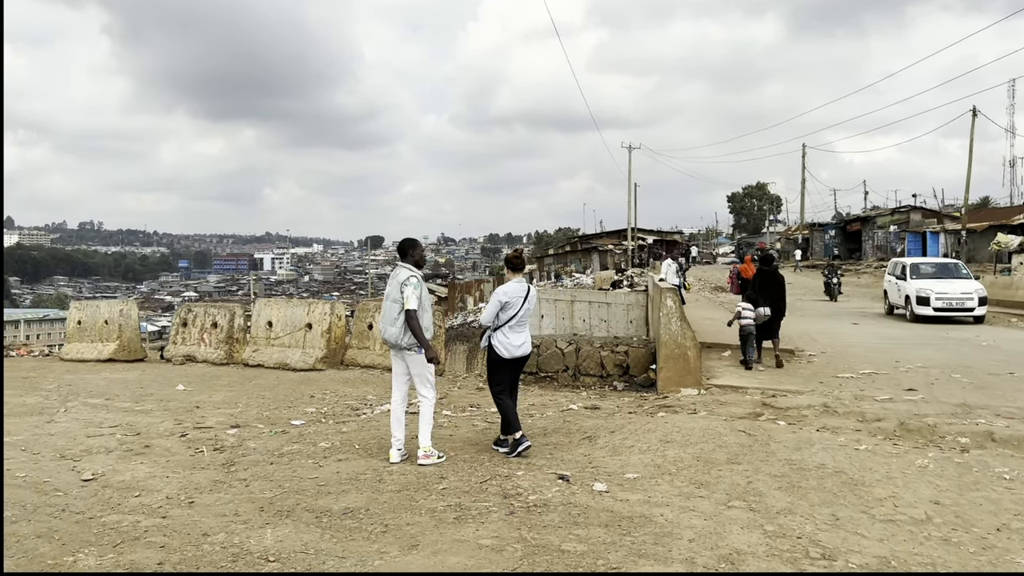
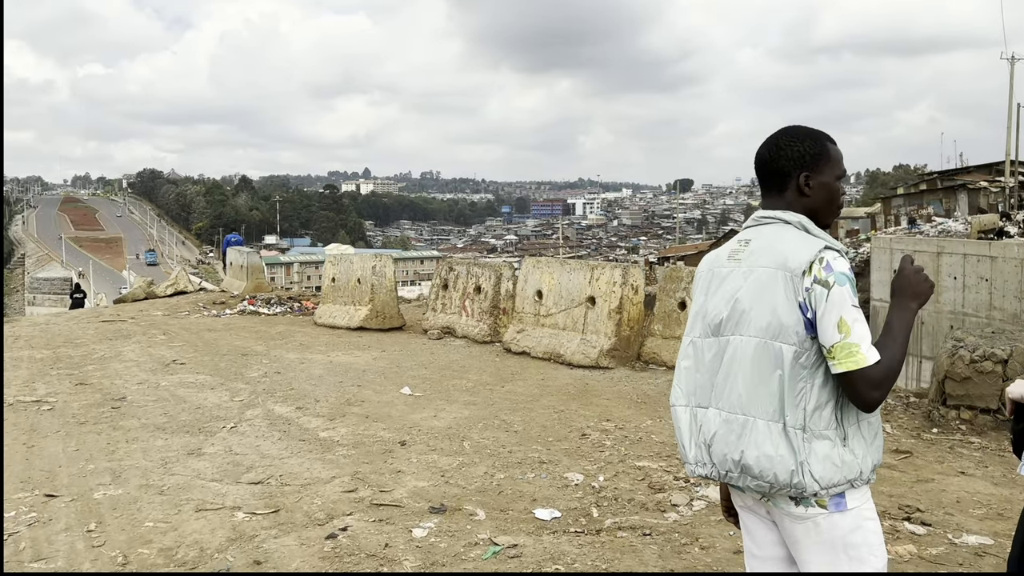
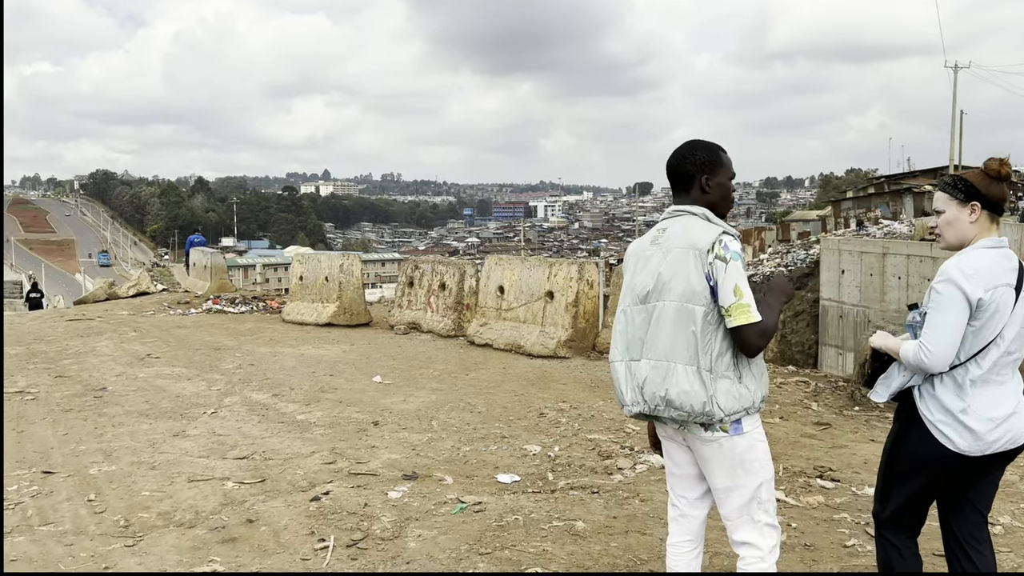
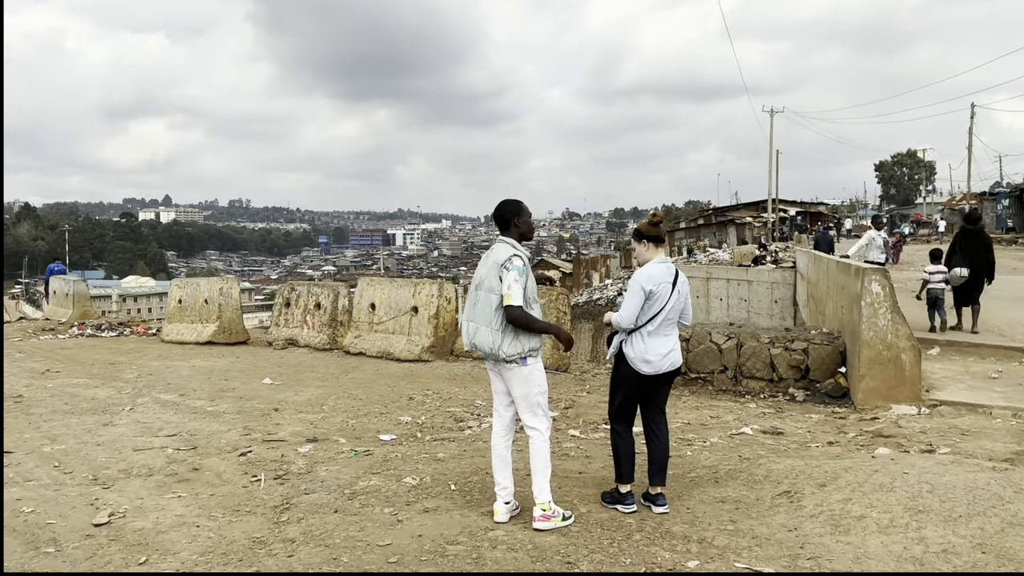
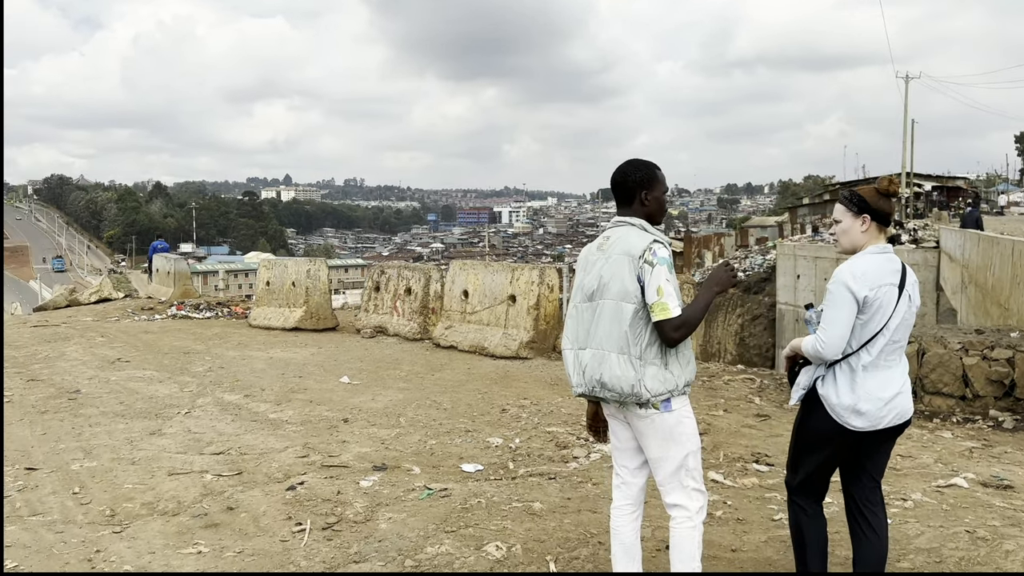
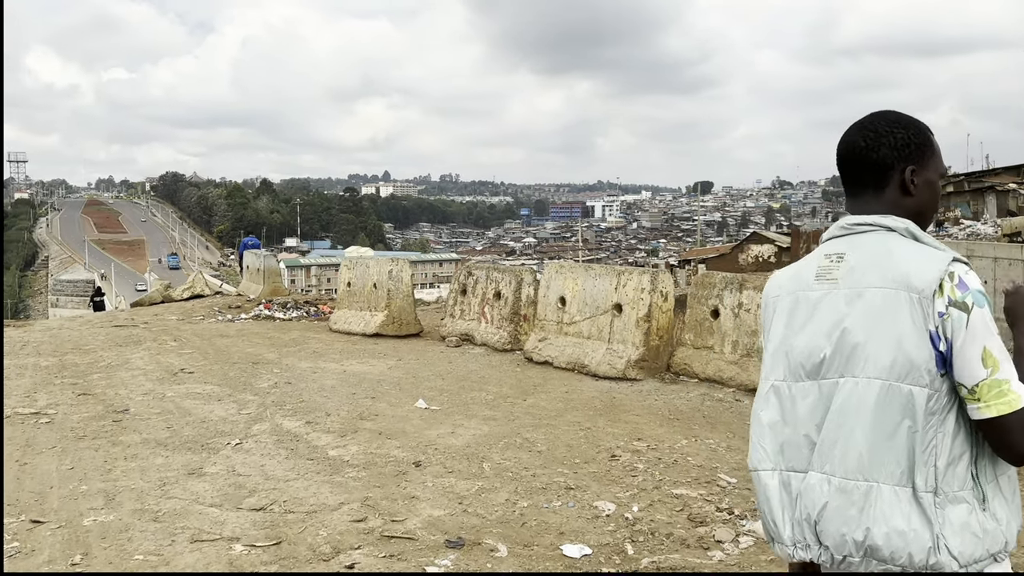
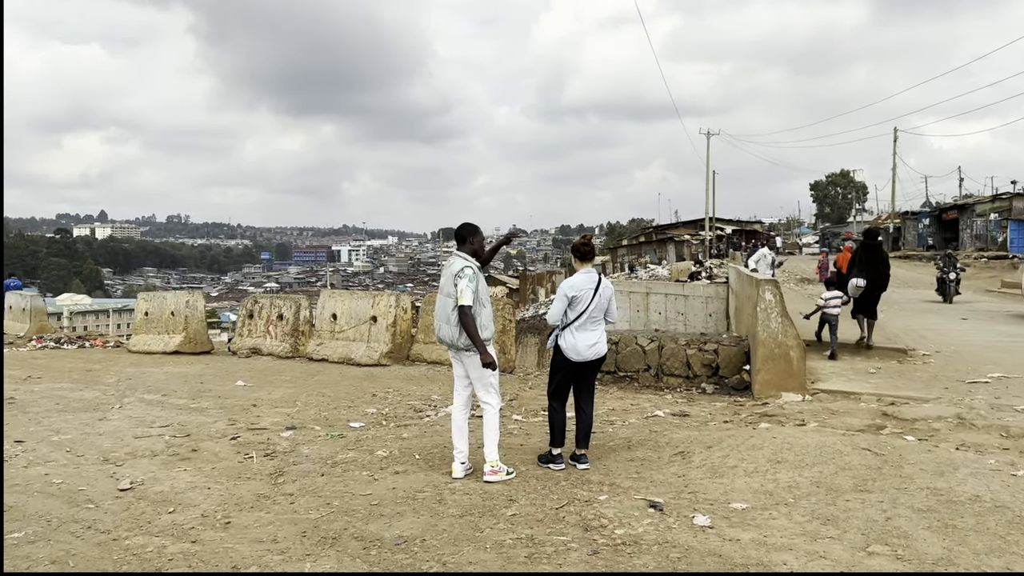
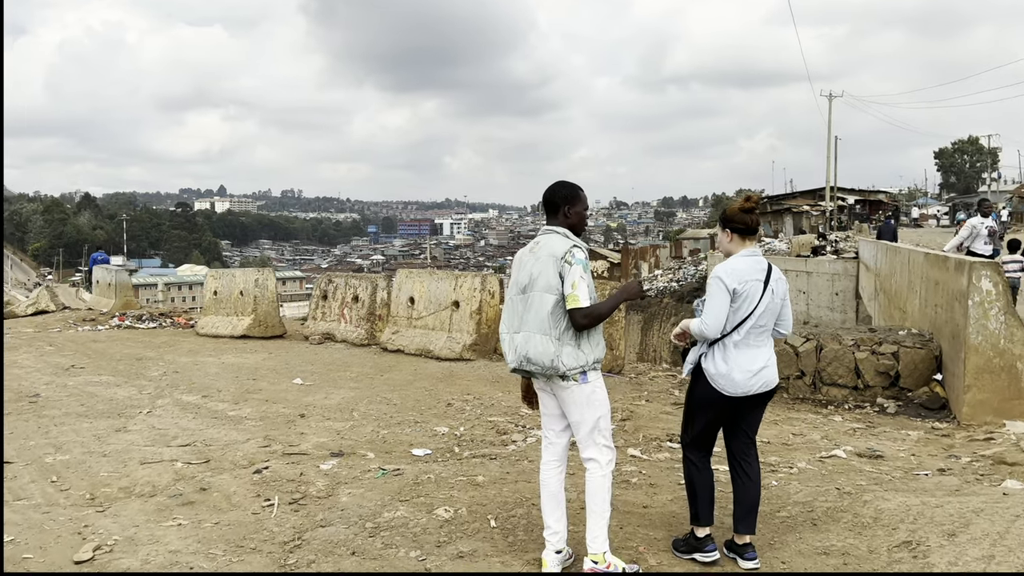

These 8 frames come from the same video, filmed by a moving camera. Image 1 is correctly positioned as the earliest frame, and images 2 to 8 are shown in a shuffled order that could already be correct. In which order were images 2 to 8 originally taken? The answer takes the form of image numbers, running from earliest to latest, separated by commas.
7, 4, 8, 5, 3, 2, 6
